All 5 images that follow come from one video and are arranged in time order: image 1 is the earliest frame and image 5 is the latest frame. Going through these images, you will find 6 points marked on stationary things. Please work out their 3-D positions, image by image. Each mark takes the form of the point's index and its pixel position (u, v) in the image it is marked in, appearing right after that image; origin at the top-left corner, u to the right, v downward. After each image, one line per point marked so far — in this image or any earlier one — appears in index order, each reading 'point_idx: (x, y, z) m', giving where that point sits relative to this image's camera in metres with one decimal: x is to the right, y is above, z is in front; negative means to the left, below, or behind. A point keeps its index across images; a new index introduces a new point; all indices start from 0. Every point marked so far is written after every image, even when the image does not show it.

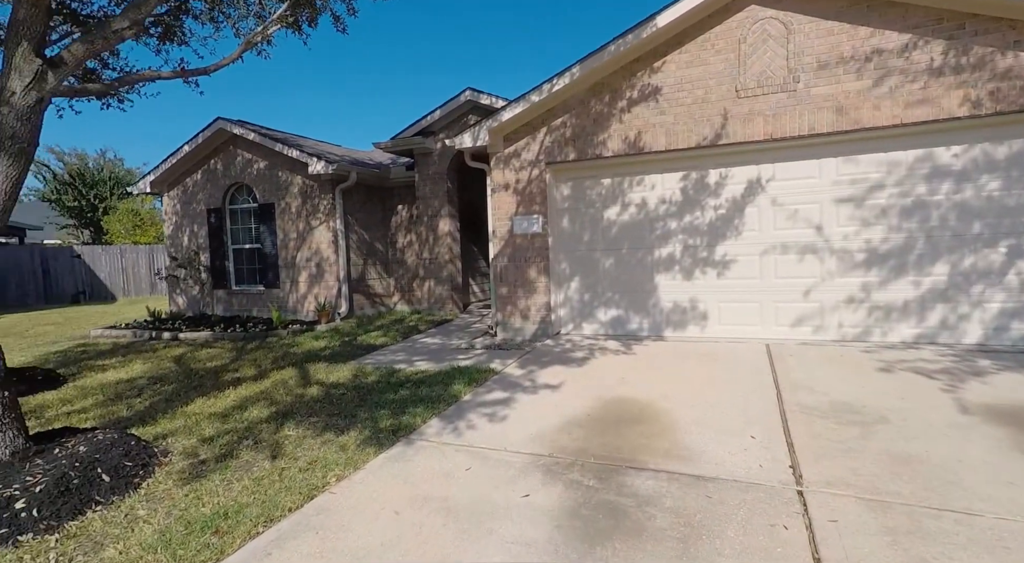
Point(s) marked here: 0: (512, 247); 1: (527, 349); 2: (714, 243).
0: (0.0, +0.5, +7.8) m
1: (+0.2, -0.9, +7.2) m
2: (+2.4, +0.5, +6.7) m
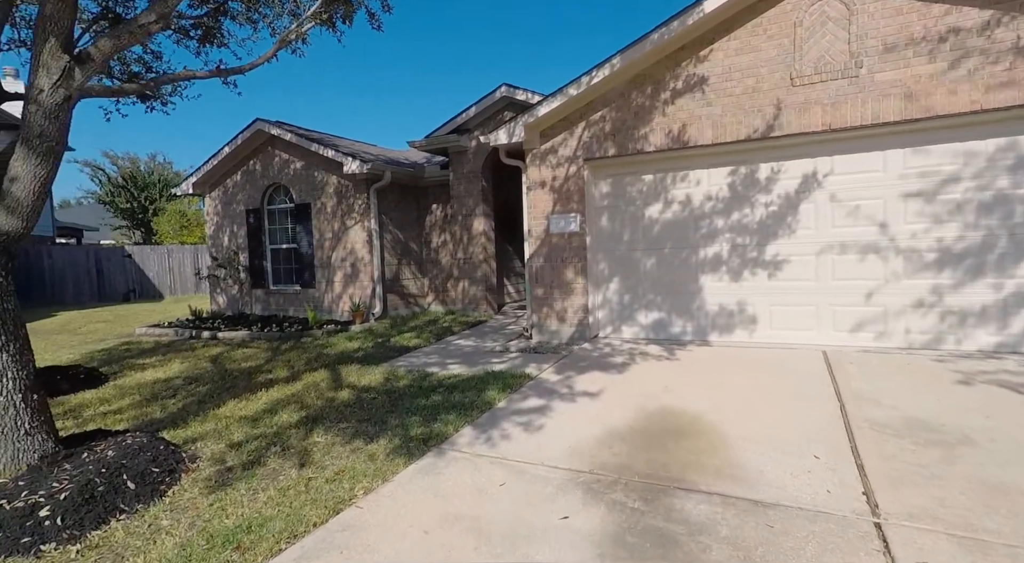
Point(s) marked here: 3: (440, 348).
0: (+0.5, +0.5, +7.5) m
1: (+0.6, -0.9, +7.0) m
2: (+2.8, +0.4, +6.3) m
3: (-1.0, -0.9, +8.0) m
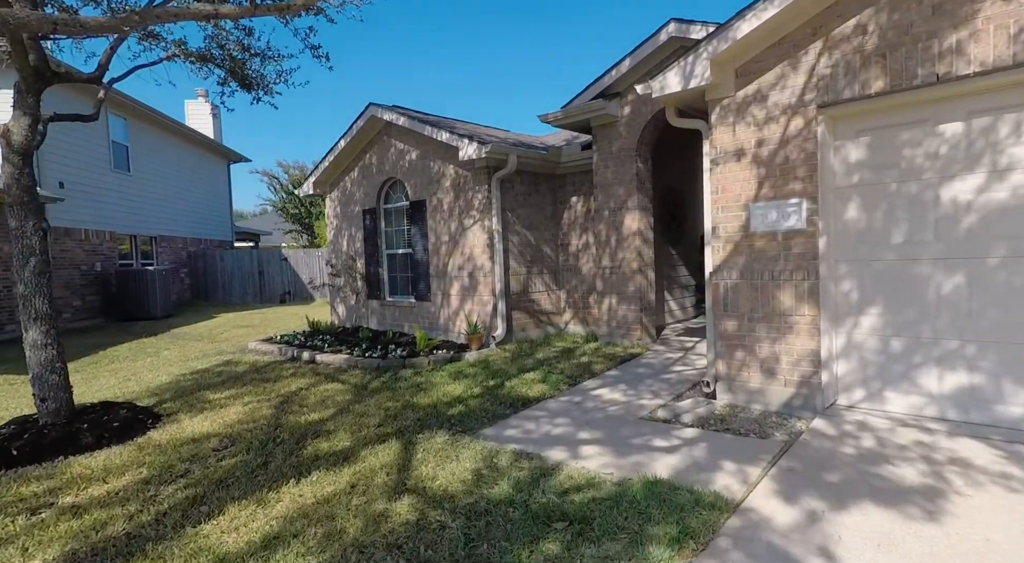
0: (+1.9, +0.2, +4.6) m
1: (+1.9, -1.1, +4.0) m
2: (+3.9, +0.2, +2.8) m
3: (+0.6, -1.2, +5.4) m
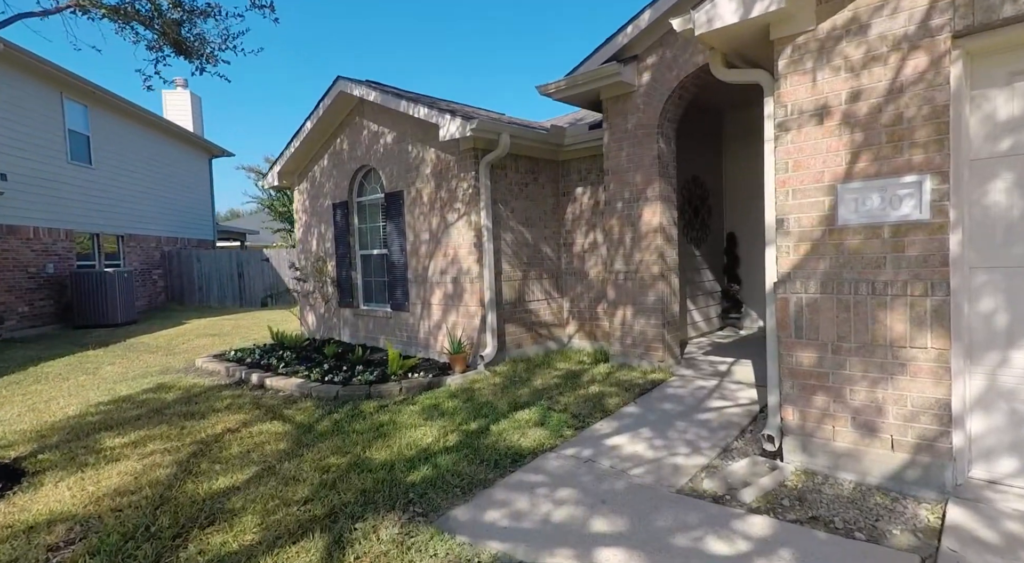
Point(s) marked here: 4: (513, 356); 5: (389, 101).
0: (+1.8, +0.1, +3.1) m
1: (+1.8, -1.2, +2.5) m
2: (+3.8, +0.1, +1.3) m
3: (+0.5, -1.2, +3.9) m
4: (0.0, -0.9, +7.2) m
5: (-1.6, +2.3, +7.3) m
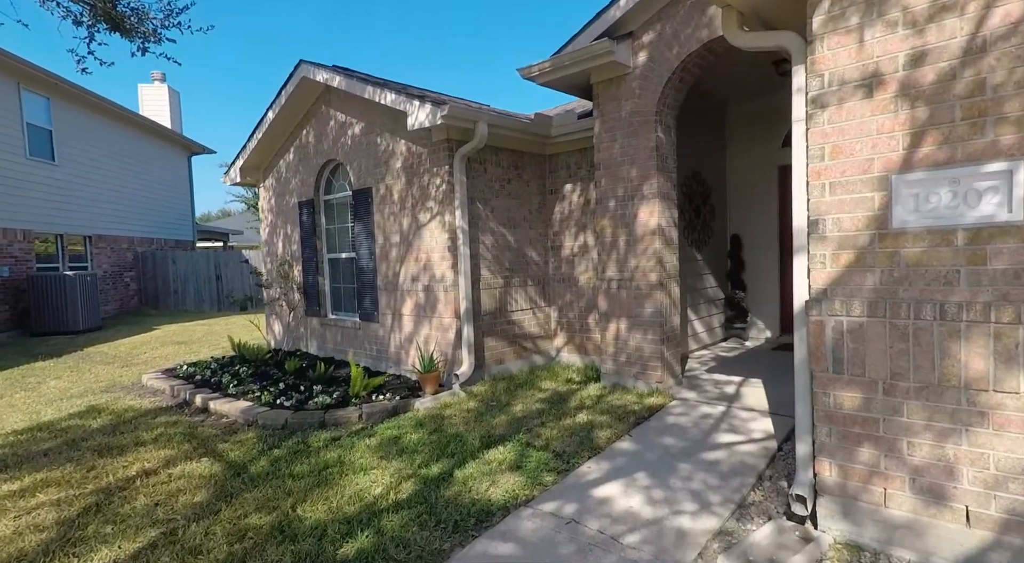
0: (+1.6, 0.0, +2.3) m
1: (+1.6, -1.3, +1.8) m
2: (+3.6, 0.0, +0.6) m
3: (+0.3, -1.3, +3.1) m
4: (-0.2, -1.0, +6.4) m
5: (-1.8, +2.2, +6.5) m
